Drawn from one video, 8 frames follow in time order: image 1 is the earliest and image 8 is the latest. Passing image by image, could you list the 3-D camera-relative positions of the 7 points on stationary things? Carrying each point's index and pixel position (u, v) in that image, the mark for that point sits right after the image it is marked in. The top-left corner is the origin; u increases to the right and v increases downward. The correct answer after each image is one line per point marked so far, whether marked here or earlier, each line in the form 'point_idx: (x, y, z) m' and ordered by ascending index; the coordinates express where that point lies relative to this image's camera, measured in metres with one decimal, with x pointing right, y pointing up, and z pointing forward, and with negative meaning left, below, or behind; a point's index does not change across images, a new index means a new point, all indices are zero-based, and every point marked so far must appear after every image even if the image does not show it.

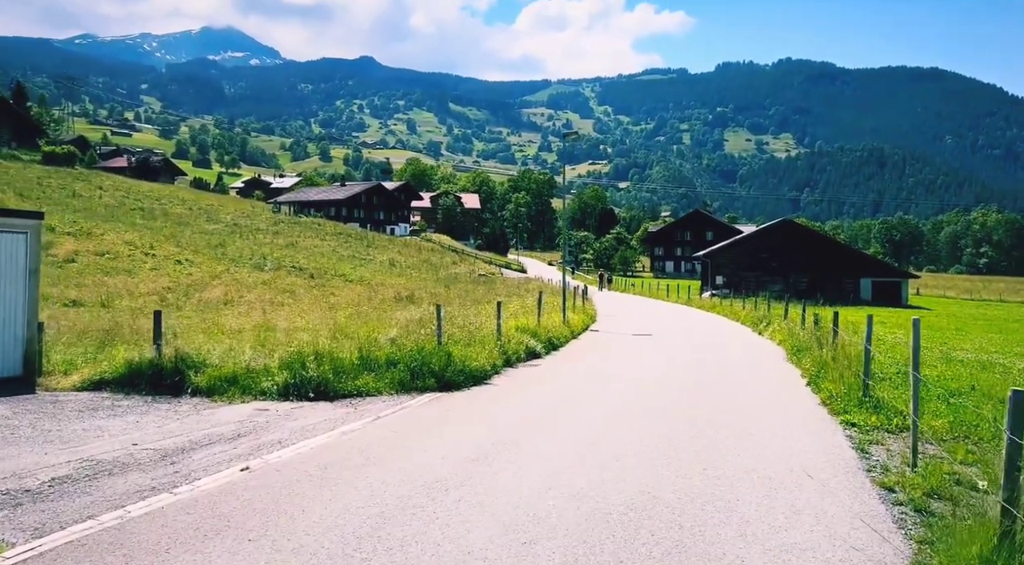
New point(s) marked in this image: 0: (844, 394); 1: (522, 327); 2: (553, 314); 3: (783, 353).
0: (+3.8, -1.3, +9.7) m
1: (+0.2, -0.8, +15.7) m
2: (+0.9, -0.7, +19.7) m
3: (+5.1, -1.3, +16.2) m
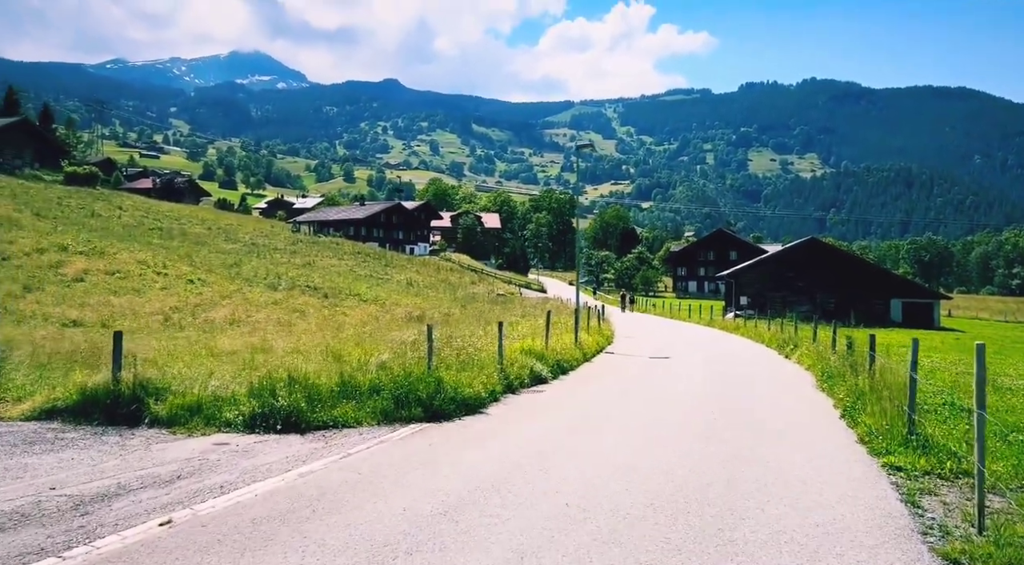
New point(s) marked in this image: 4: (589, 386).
0: (+3.7, -1.4, +8.5) m
1: (+0.3, -1.1, +14.6) m
2: (+1.1, -1.1, +18.5) m
3: (+5.2, -1.7, +14.9) m
4: (+1.3, -1.6, +14.0) m
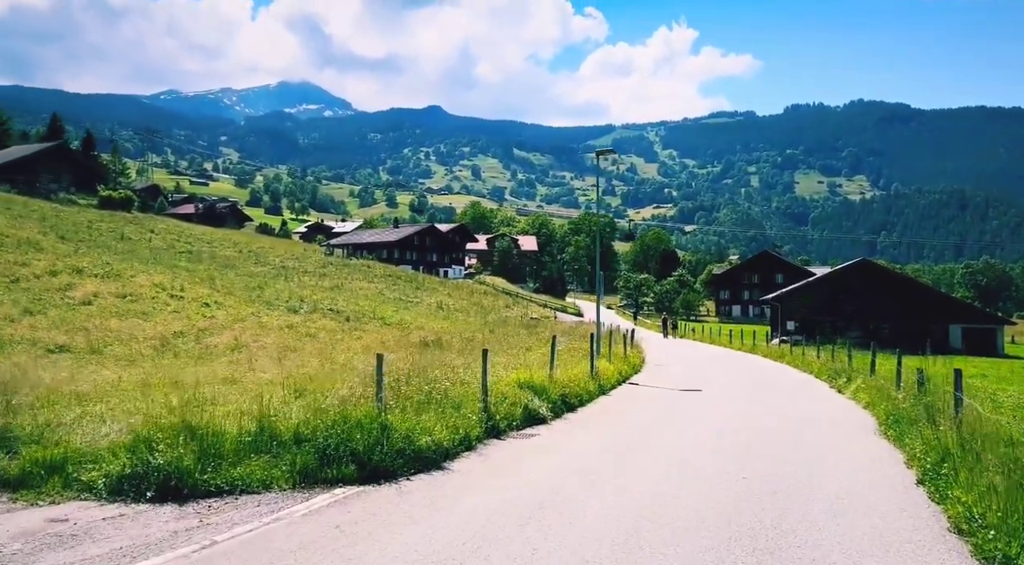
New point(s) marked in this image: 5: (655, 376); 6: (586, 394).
0: (+3.3, -1.5, +5.8) m
1: (+0.2, -1.4, +12.1) m
2: (+1.3, -1.5, +16.0) m
3: (+5.1, -2.0, +12.2) m
4: (+1.2, -1.9, +11.4) m
5: (+3.4, -2.2, +19.9) m
6: (+1.2, -1.8, +13.8) m
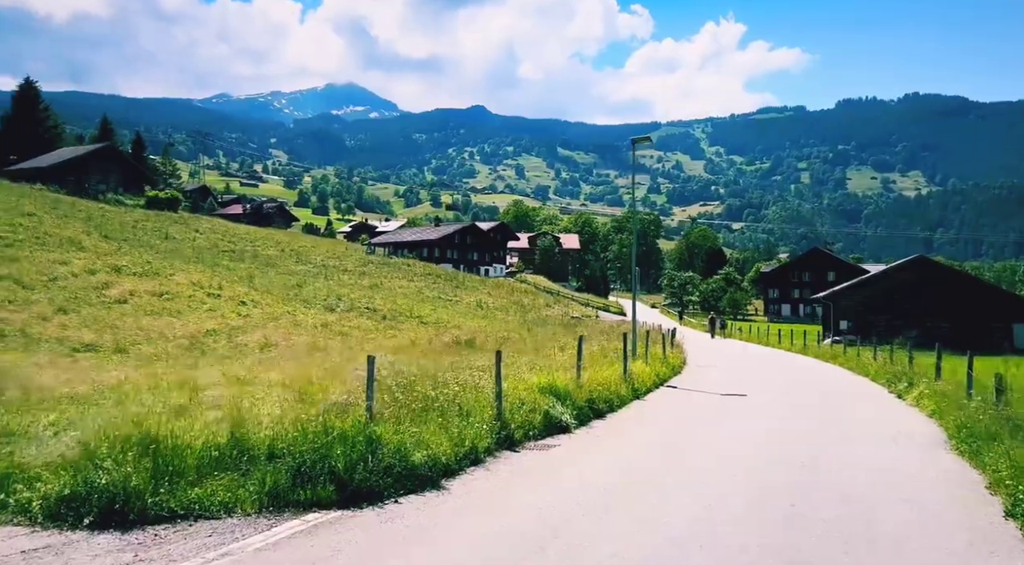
0: (+3.3, -1.5, +4.6) m
1: (+0.5, -1.3, +11.0) m
2: (+1.7, -1.4, +14.9) m
3: (+5.4, -1.9, +10.9) m
4: (+1.4, -1.8, +10.3) m
5: (+4.1, -2.1, +18.7) m
6: (+1.6, -1.7, +12.6) m
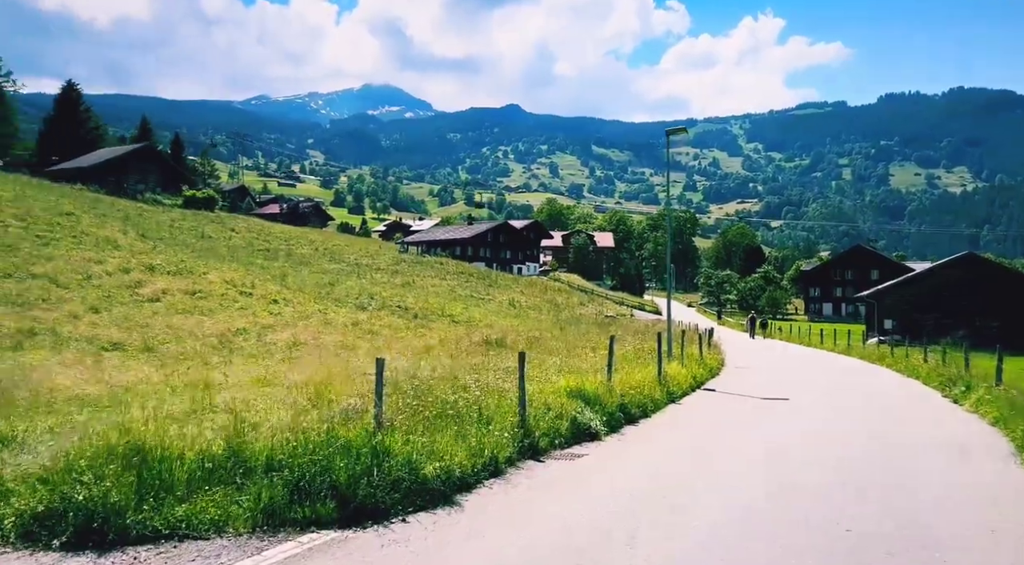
0: (+3.3, -1.4, +3.8) m
1: (+0.8, -1.3, +10.4) m
2: (+2.2, -1.4, +14.2) m
3: (+5.7, -1.9, +10.0) m
4: (+1.7, -1.8, +9.6) m
5: (+4.7, -2.0, +17.9) m
6: (+2.0, -1.7, +11.9) m
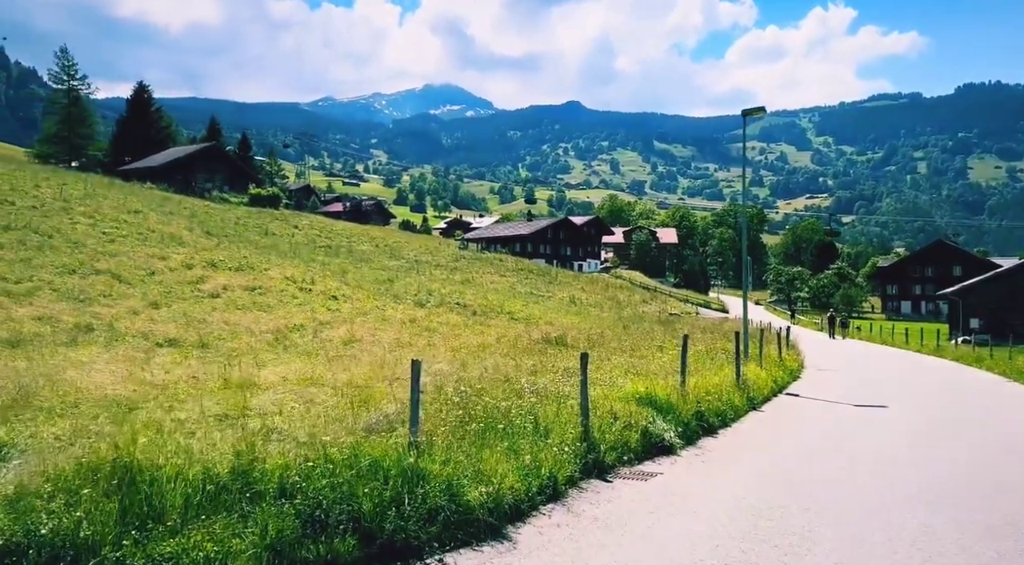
0: (+3.5, -1.4, +2.5) m
1: (+1.4, -1.2, +9.2) m
2: (+3.2, -1.3, +12.9) m
3: (+6.4, -1.8, +8.5) m
4: (+2.3, -1.7, +8.4) m
5: (+5.9, -1.9, +16.4) m
6: (+2.7, -1.6, +10.7) m
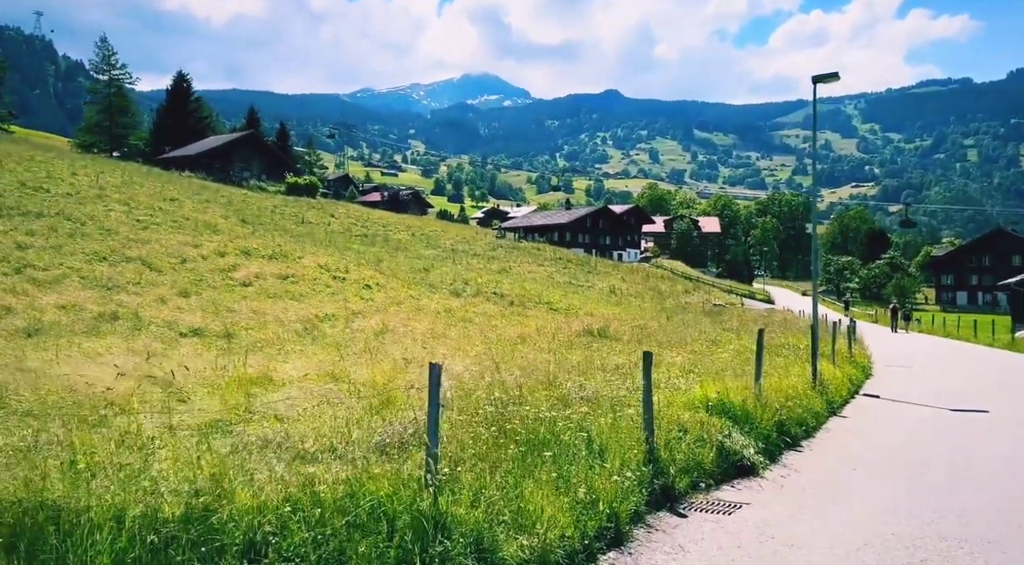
0: (+3.6, -1.3, +0.9) m
1: (+1.8, -1.1, +7.7) m
2: (+3.7, -1.1, +11.3) m
3: (+6.7, -1.7, +6.8) m
4: (+2.7, -1.6, +6.9) m
5: (+6.6, -1.7, +14.7) m
6: (+3.2, -1.4, +9.2) m
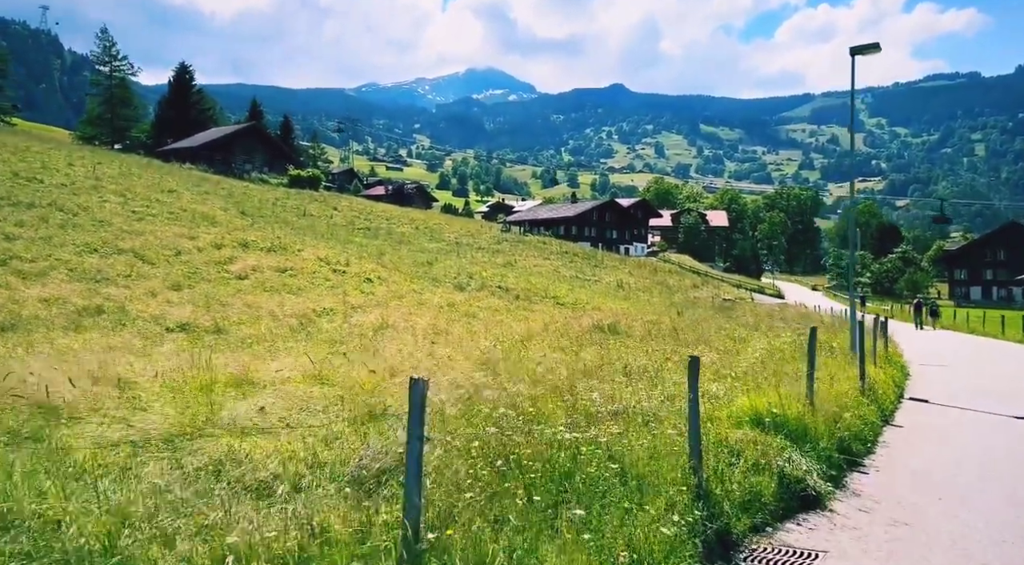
0: (+3.6, -1.3, -0.4) m
1: (+1.9, -1.0, +6.4) m
2: (+3.8, -1.0, +10.0) m
3: (+6.8, -1.6, +5.5) m
4: (+2.8, -1.5, +5.6) m
5: (+6.7, -1.6, +13.4) m
6: (+3.3, -1.3, +7.9) m
